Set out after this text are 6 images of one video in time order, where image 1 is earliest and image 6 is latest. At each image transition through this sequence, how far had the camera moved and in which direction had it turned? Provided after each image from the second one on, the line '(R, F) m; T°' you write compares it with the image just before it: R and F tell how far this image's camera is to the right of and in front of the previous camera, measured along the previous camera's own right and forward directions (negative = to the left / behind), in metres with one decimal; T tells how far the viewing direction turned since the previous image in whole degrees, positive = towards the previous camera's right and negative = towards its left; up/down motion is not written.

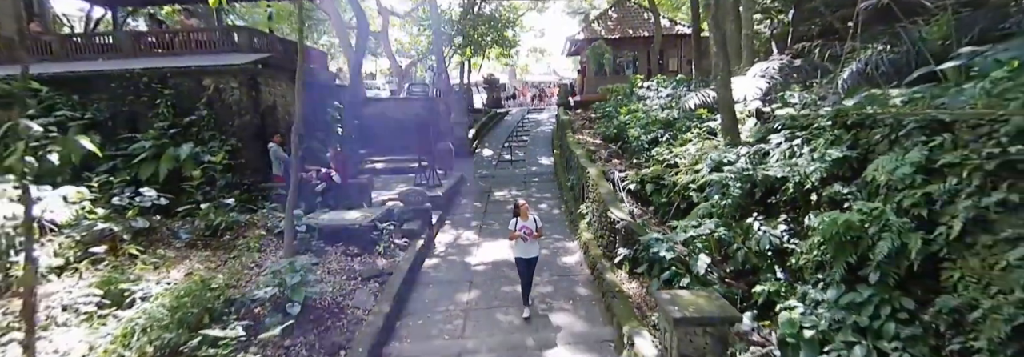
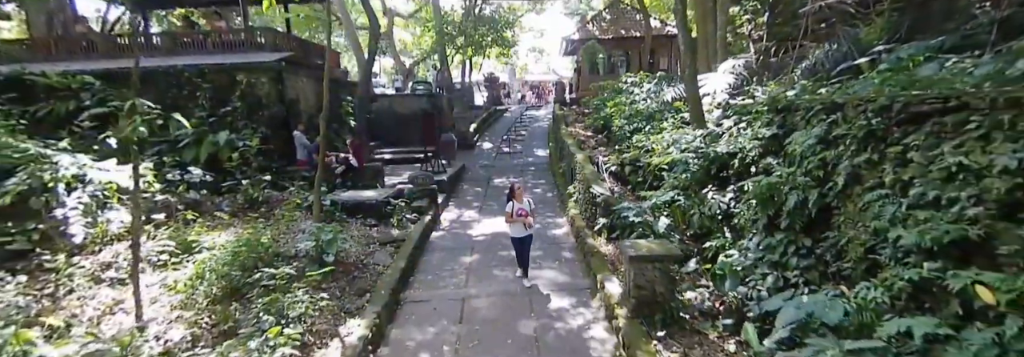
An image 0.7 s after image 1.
(+0.1, -0.9) m; 0°
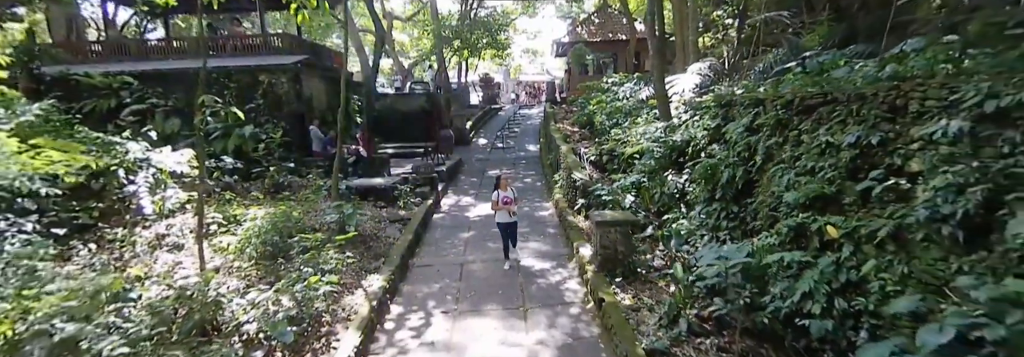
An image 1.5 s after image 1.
(+0.1, -1.0) m; +1°
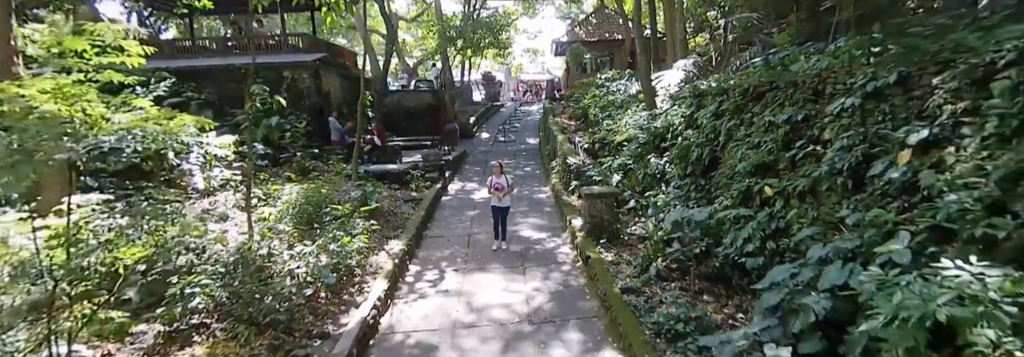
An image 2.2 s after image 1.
(0.0, -0.8) m; 0°
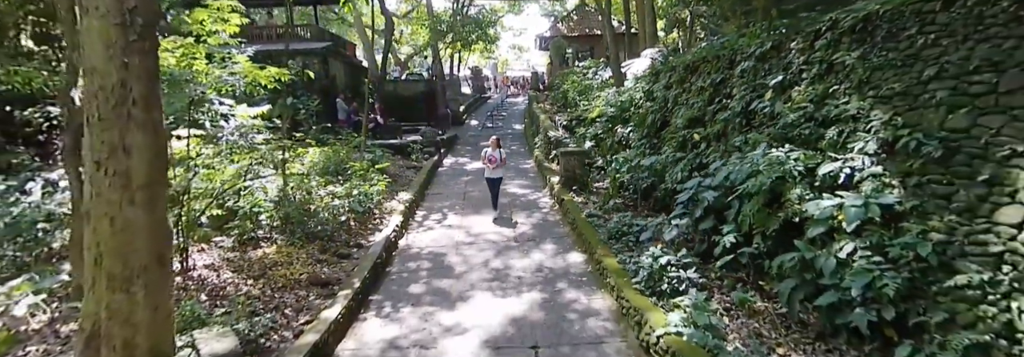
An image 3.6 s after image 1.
(0.0, -1.2) m; +2°
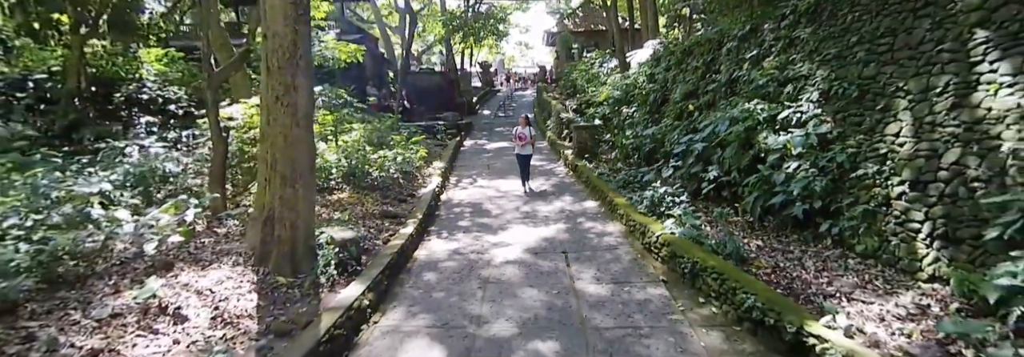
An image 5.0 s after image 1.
(-0.3, -1.1) m; 0°
